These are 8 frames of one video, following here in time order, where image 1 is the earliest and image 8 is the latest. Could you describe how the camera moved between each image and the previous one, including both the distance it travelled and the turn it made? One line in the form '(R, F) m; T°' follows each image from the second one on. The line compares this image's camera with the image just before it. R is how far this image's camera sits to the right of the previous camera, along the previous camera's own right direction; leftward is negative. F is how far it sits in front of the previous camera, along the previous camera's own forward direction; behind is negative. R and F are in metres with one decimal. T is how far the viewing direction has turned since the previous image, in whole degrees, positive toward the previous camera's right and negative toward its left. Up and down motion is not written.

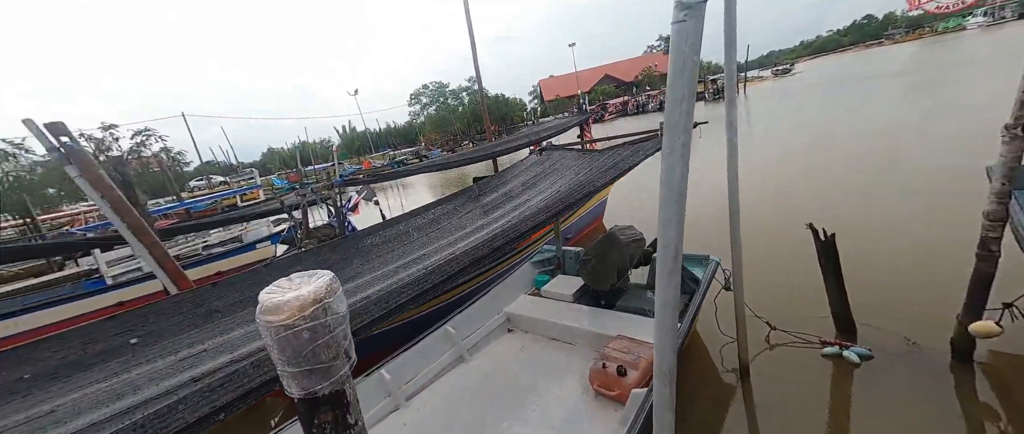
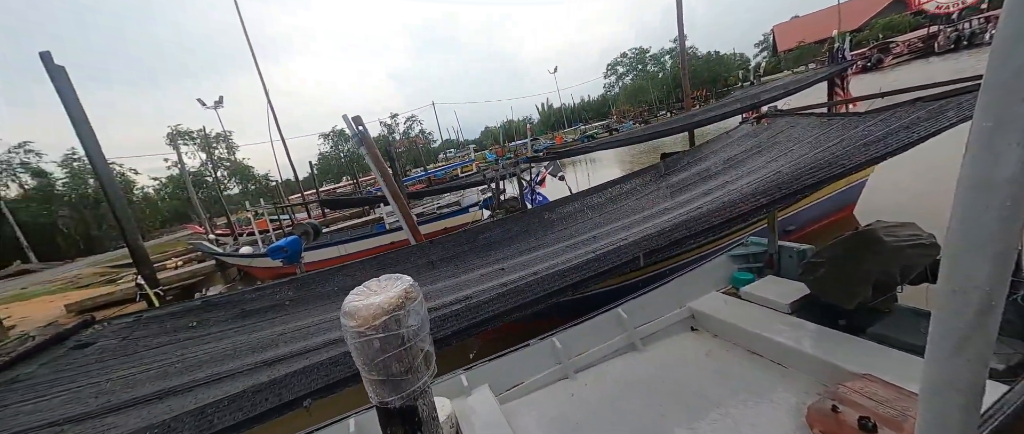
(+0.1, +0.2) m; -31°
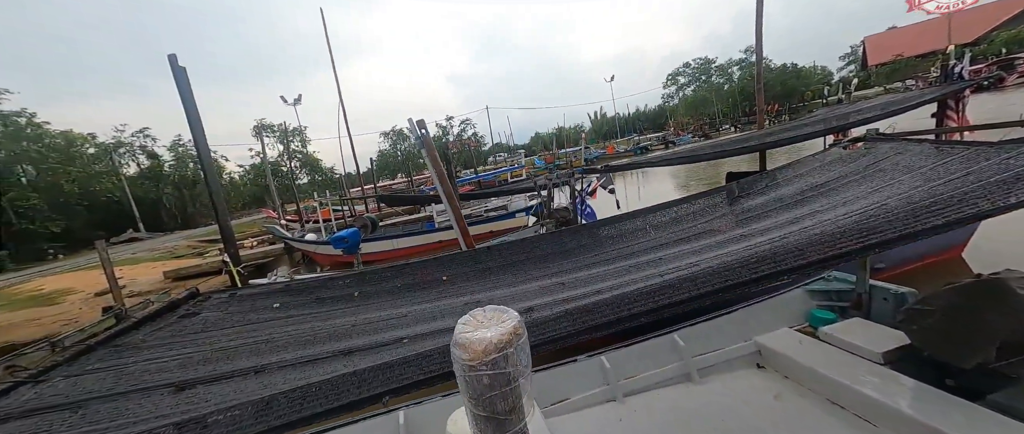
(-0.2, 0.0) m; -7°
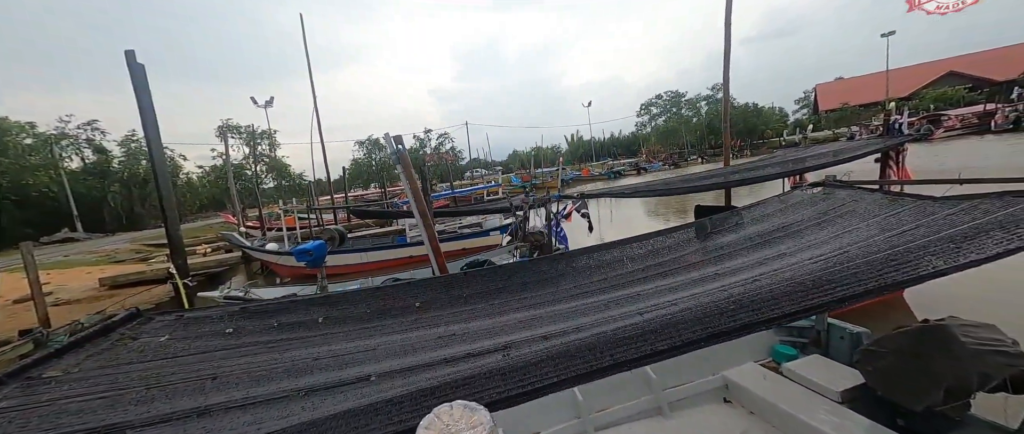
(0.0, 0.0) m; +4°
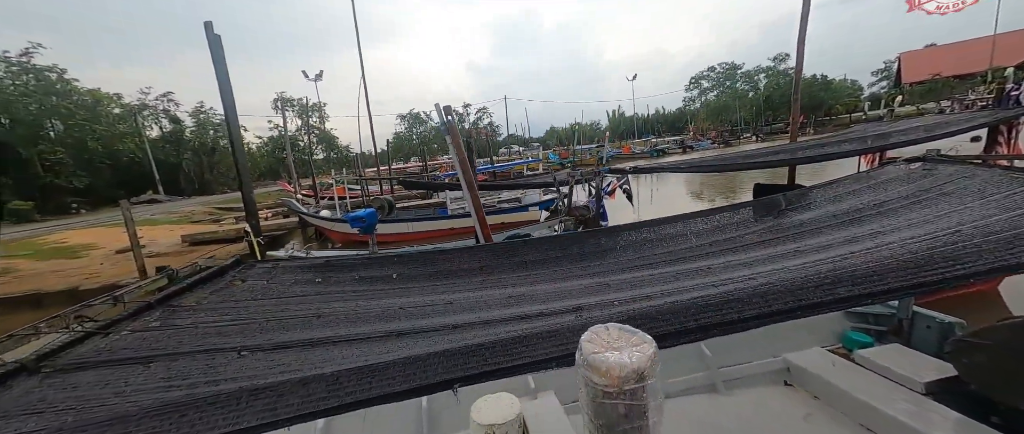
(-0.2, 0.0) m; -6°
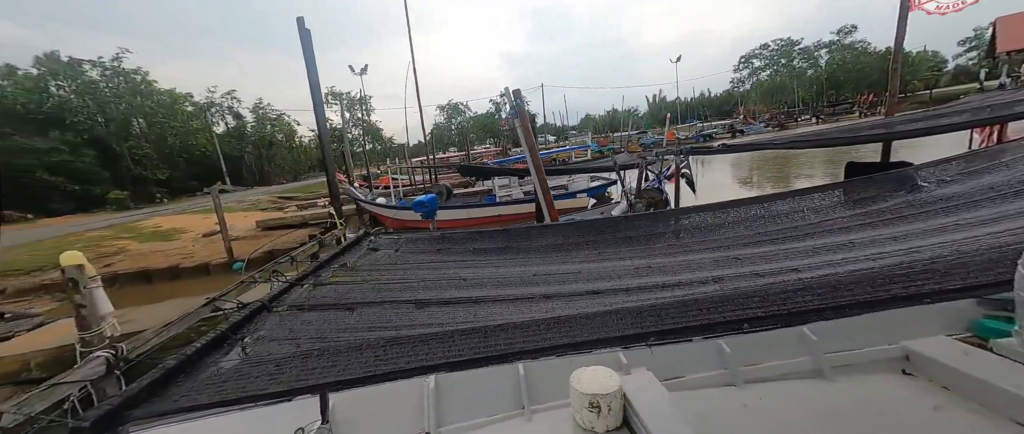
(-0.6, -0.1) m; -6°
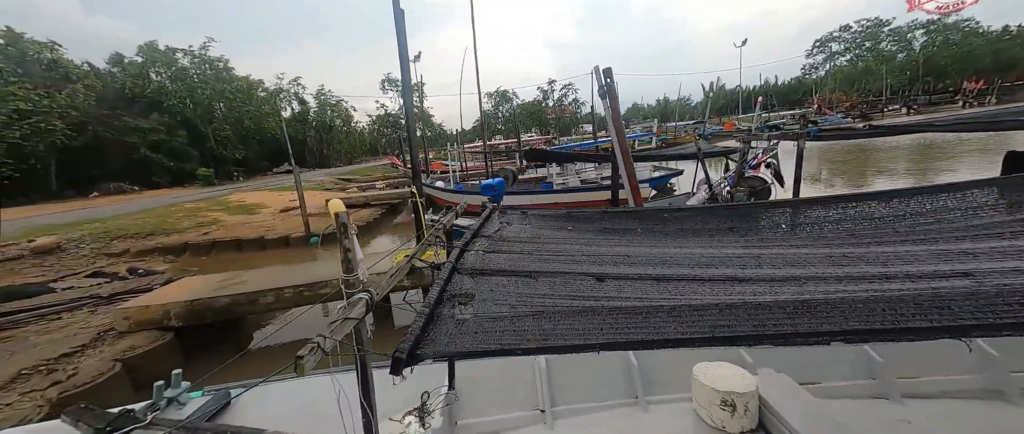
(-0.8, +0.1) m; -6°
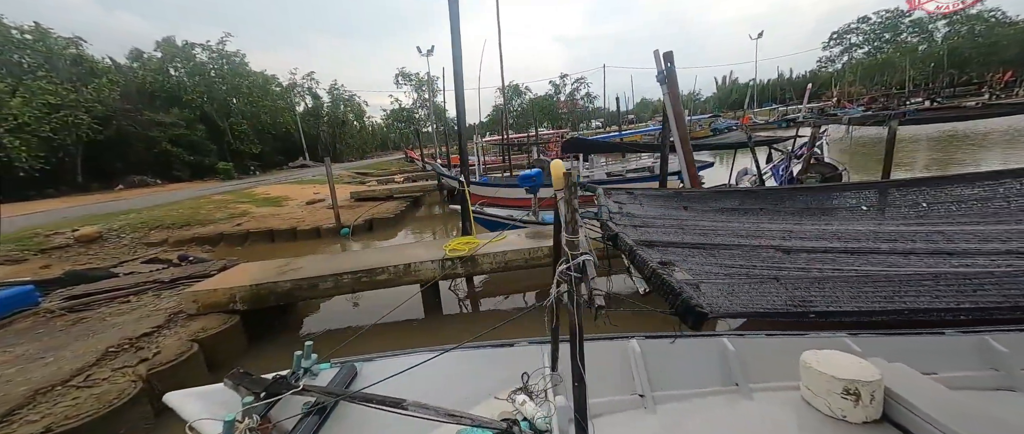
(-0.8, +0.1) m; -1°
